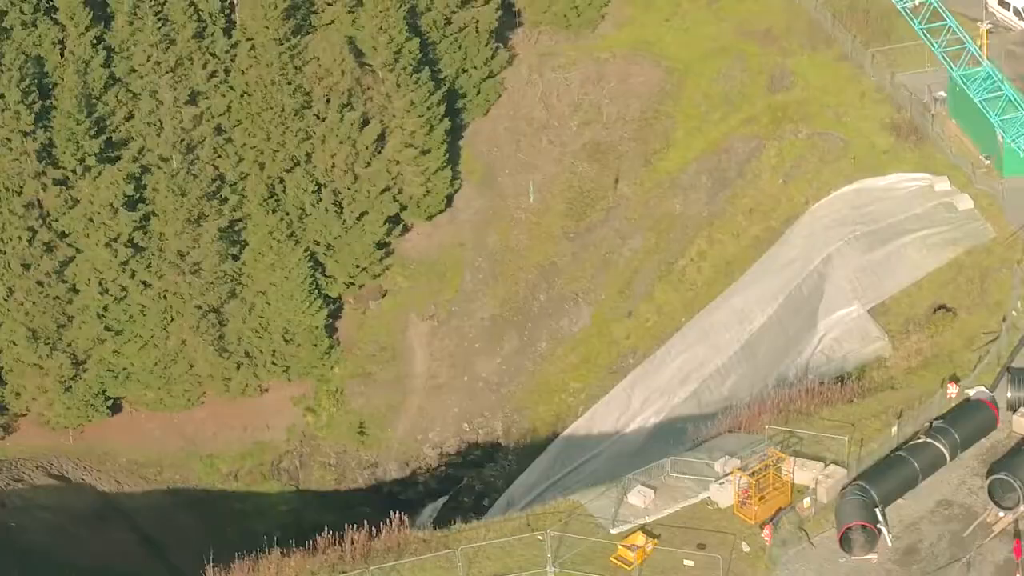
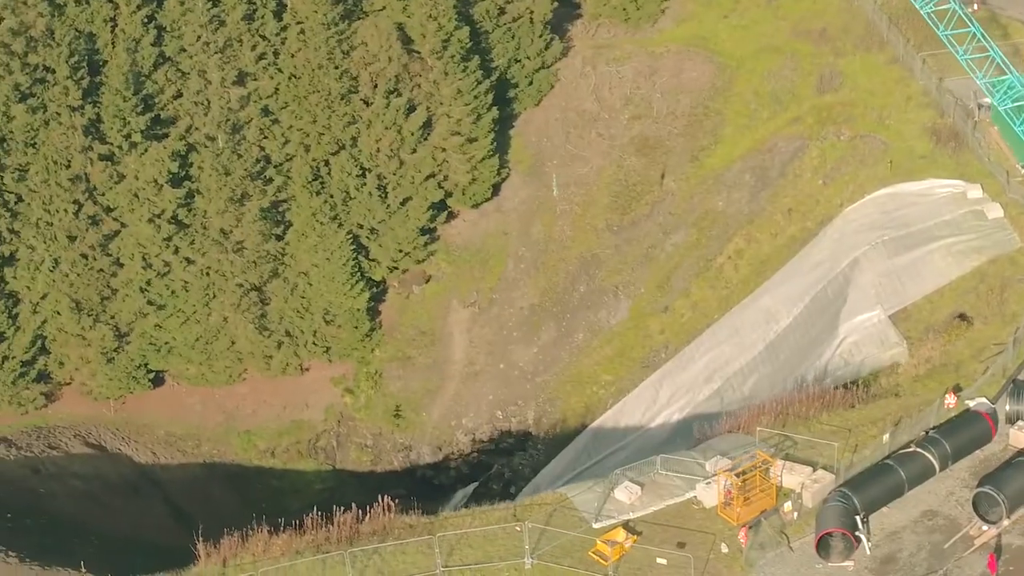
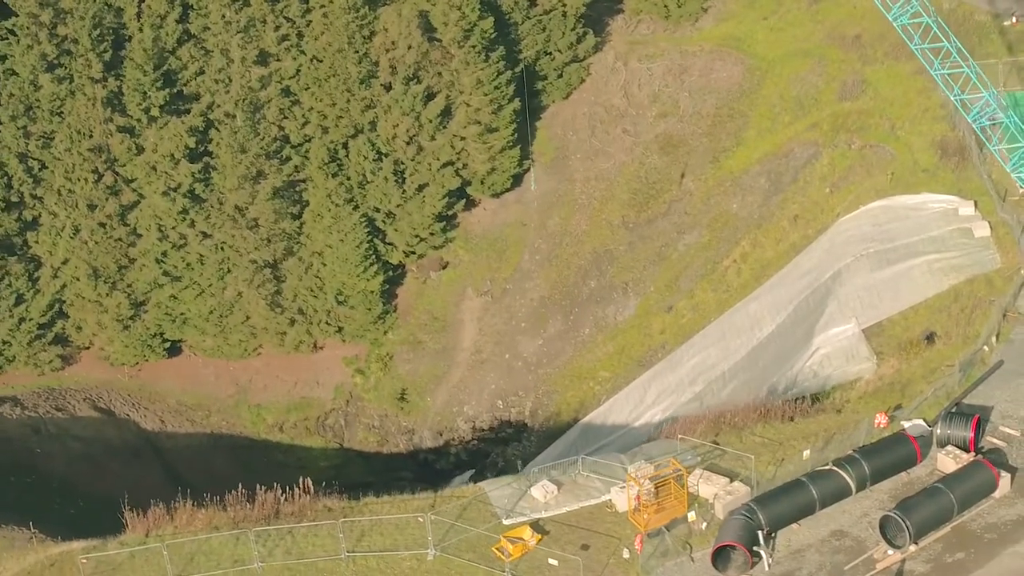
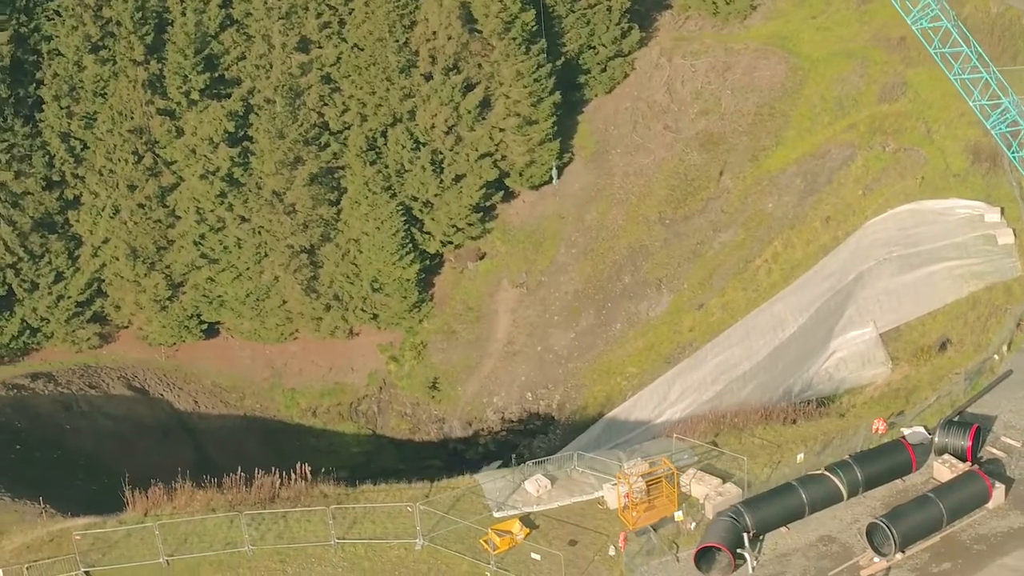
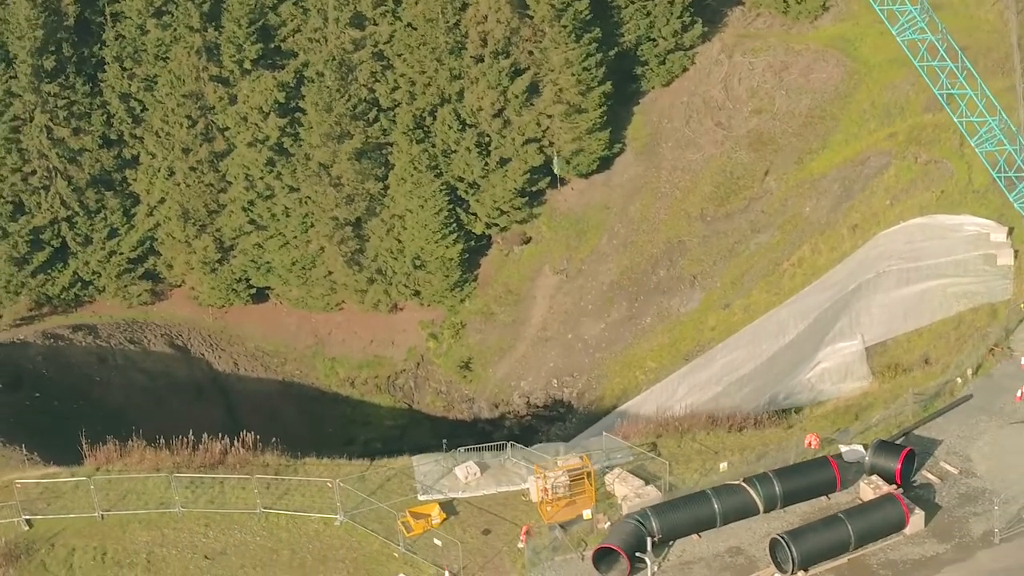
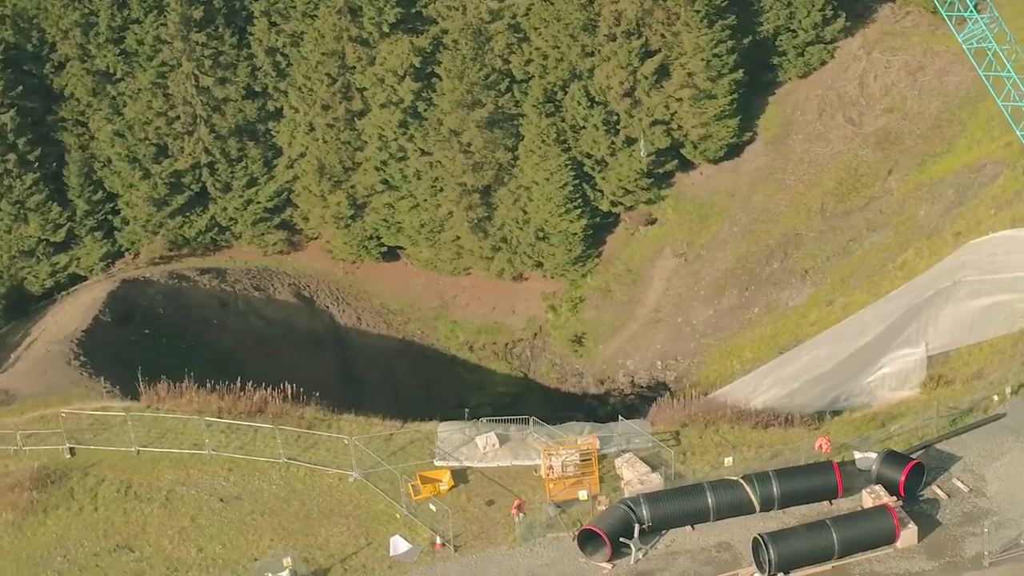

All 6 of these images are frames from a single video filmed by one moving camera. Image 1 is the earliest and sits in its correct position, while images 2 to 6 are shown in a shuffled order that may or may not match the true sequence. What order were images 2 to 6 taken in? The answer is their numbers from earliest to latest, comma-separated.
2, 3, 4, 5, 6
